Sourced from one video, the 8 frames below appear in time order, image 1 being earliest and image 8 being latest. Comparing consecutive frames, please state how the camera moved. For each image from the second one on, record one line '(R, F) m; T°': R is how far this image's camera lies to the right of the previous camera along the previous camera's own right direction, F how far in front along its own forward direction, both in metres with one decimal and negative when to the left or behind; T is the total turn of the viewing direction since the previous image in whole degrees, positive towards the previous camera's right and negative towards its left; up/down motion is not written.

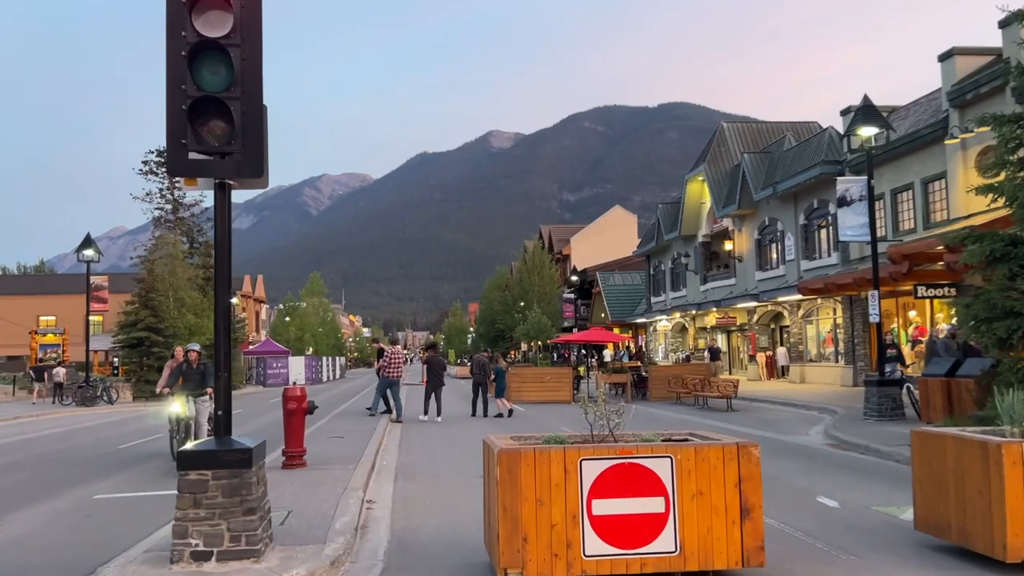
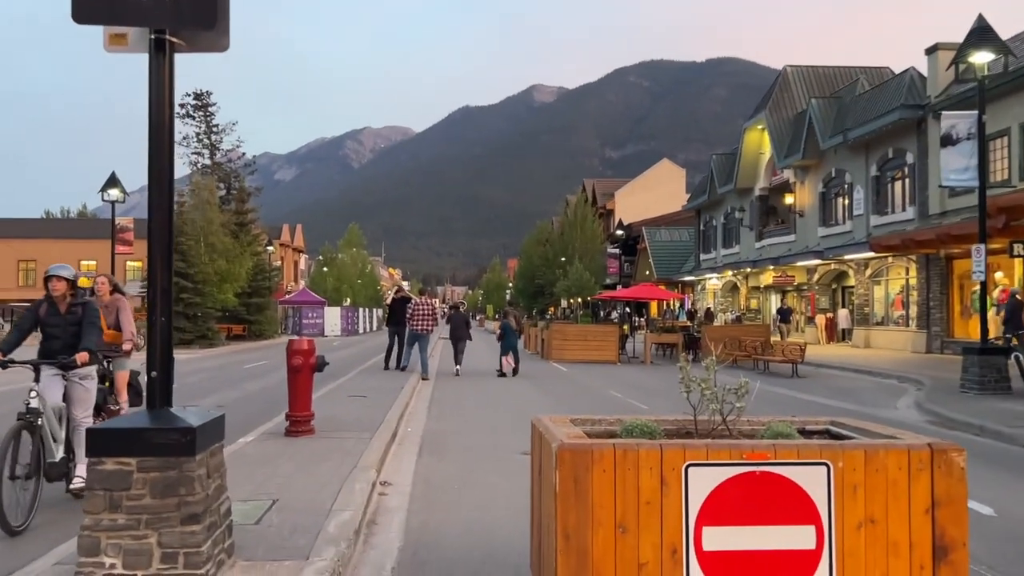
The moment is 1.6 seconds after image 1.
(-0.1, +2.0) m; -3°
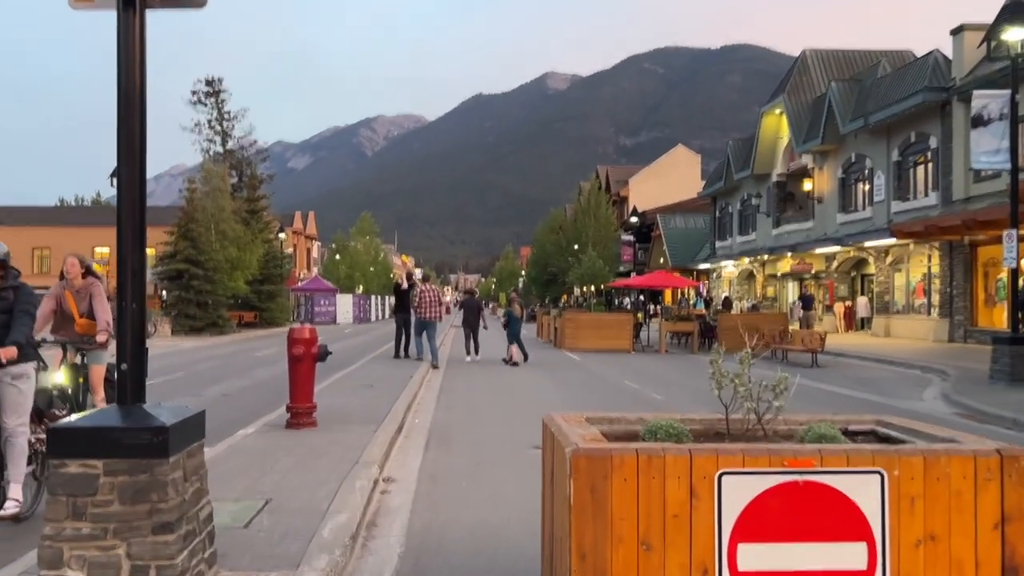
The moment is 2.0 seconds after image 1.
(0.0, +0.4) m; -1°
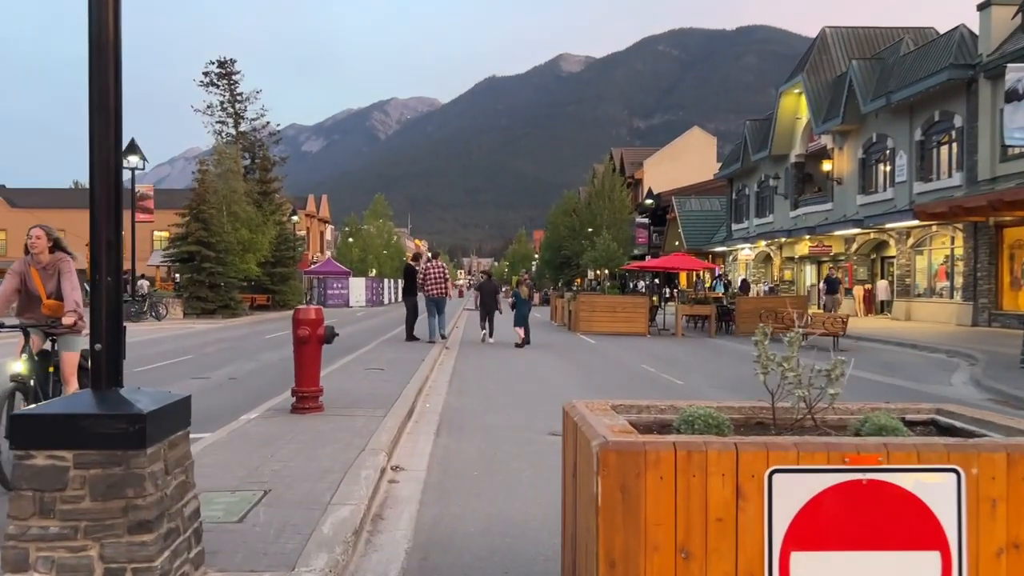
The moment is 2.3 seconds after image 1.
(0.0, +0.4) m; -1°
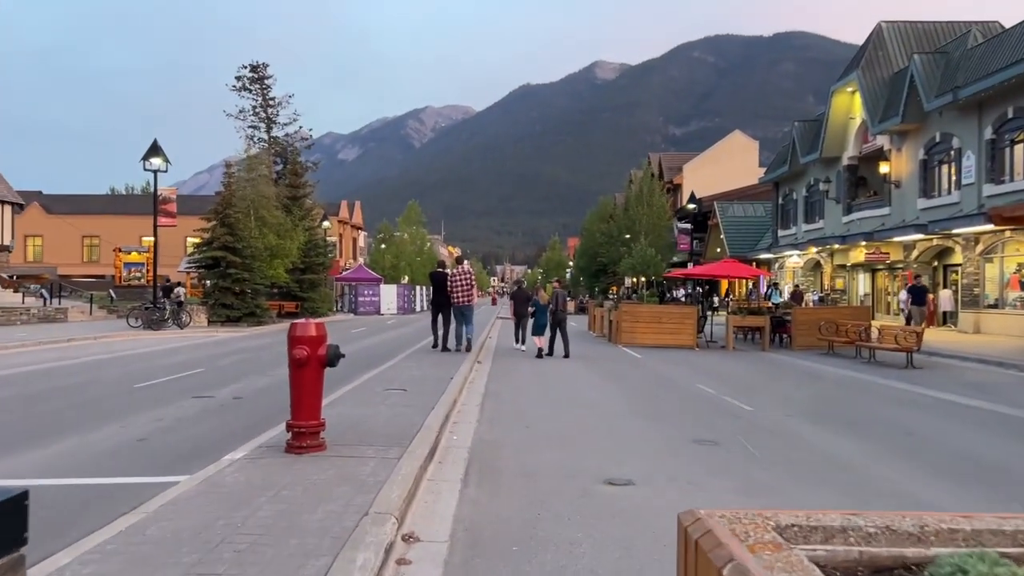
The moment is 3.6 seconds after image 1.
(-0.1, +1.6) m; -2°
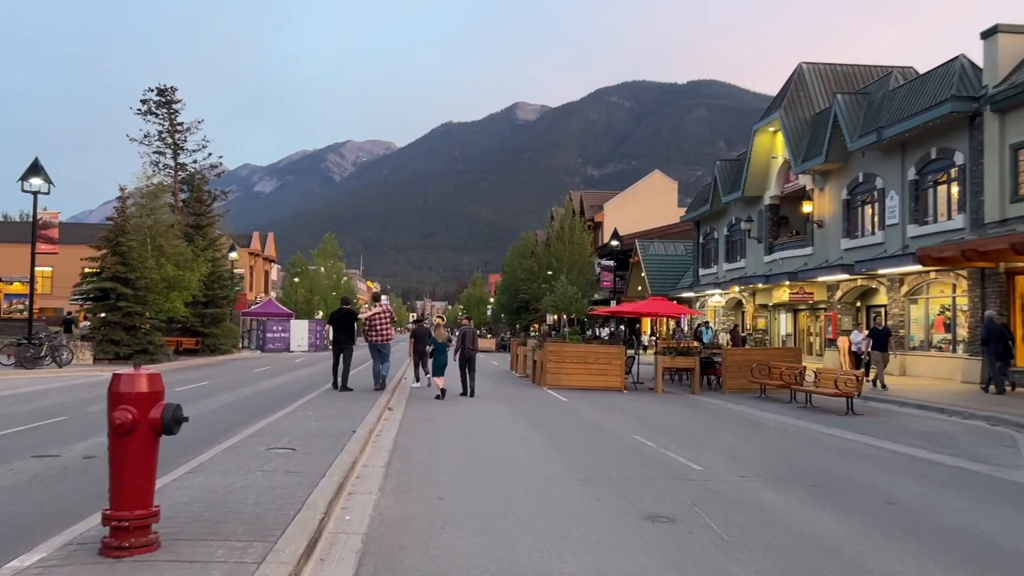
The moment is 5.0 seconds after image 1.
(+0.1, +1.6) m; +6°
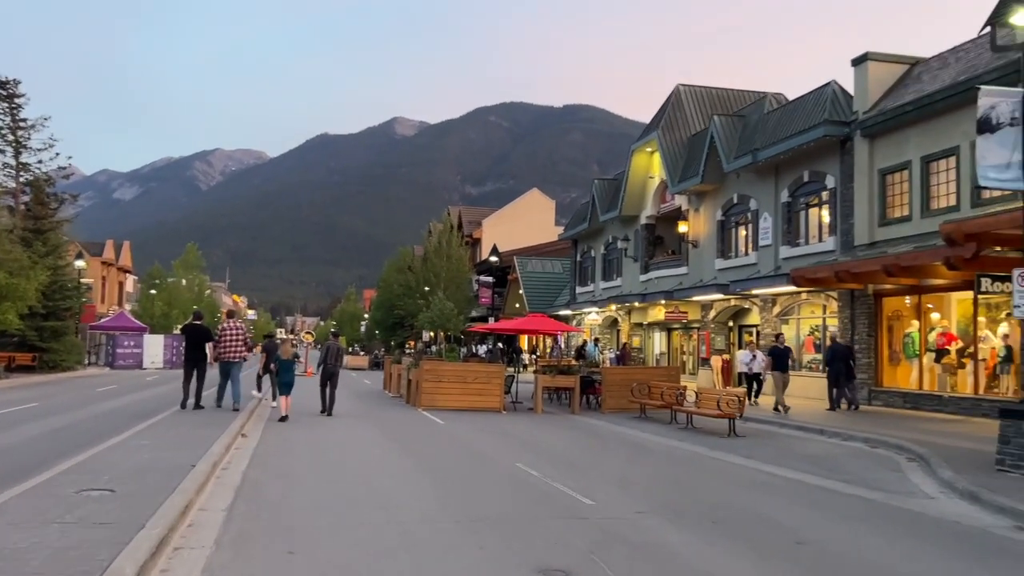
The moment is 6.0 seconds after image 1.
(0.0, +1.1) m; +9°
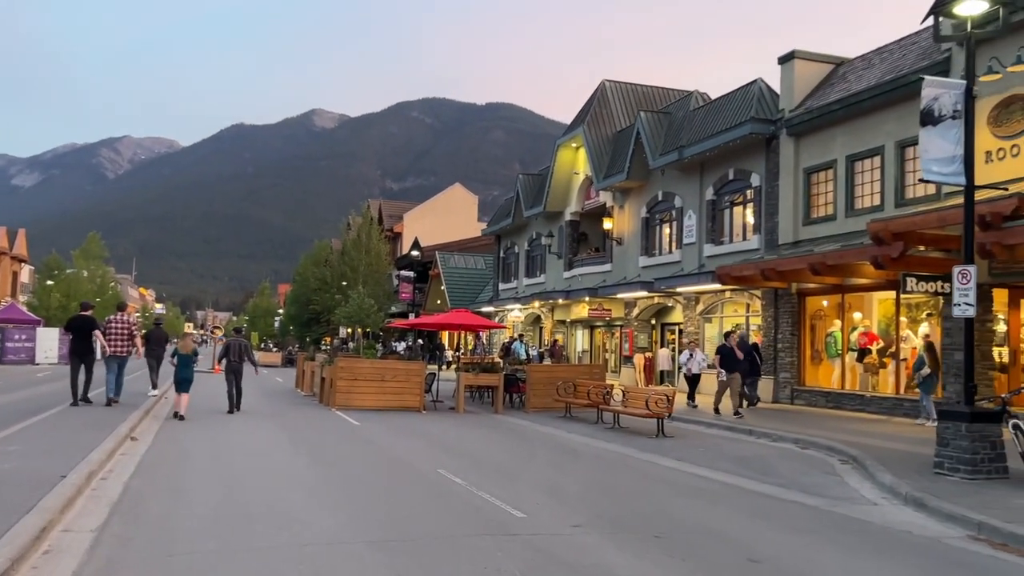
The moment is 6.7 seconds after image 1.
(0.0, +0.9) m; +5°
